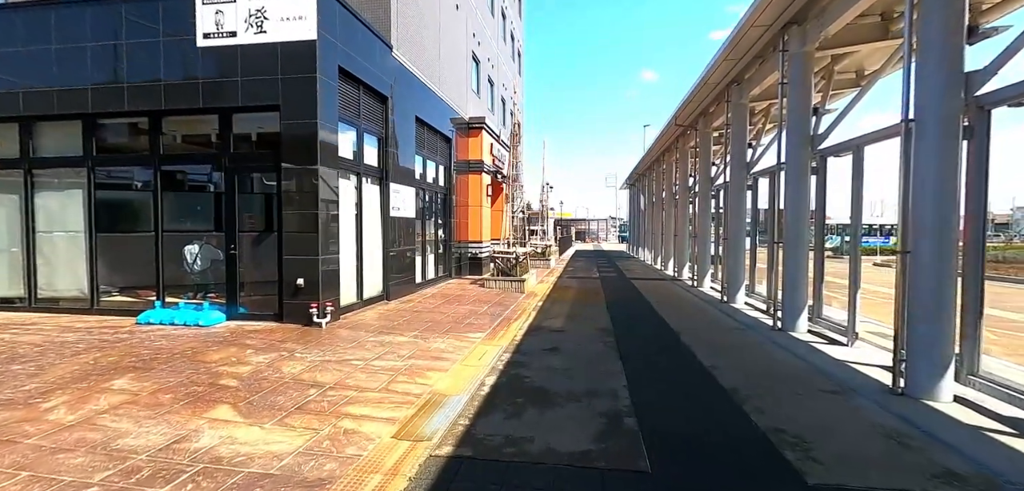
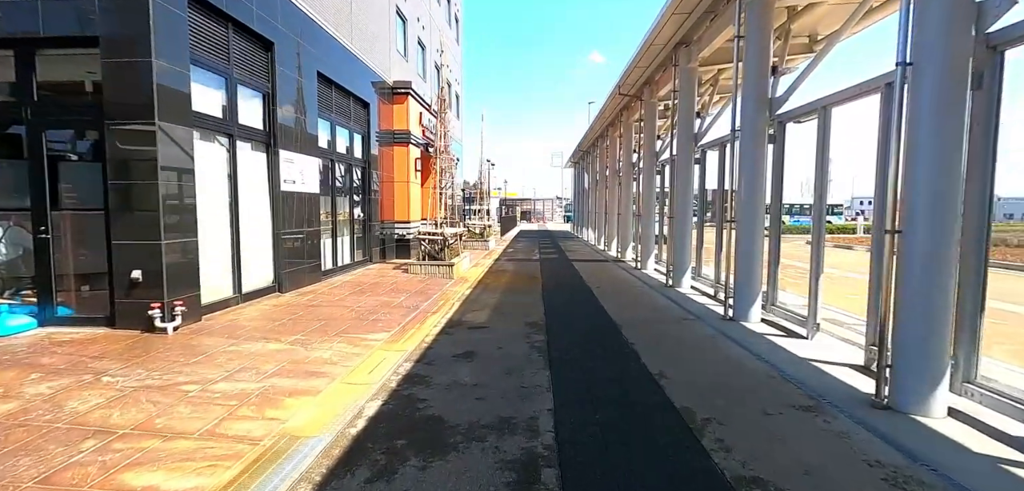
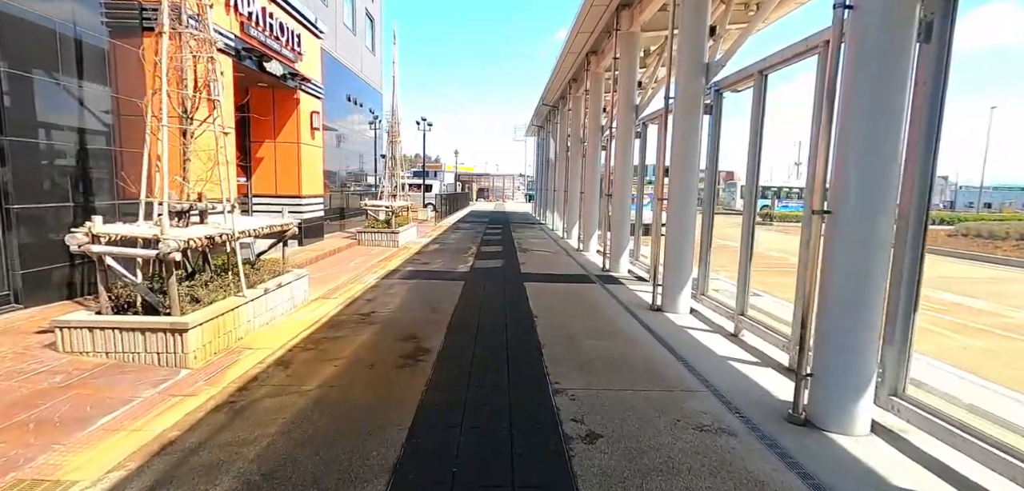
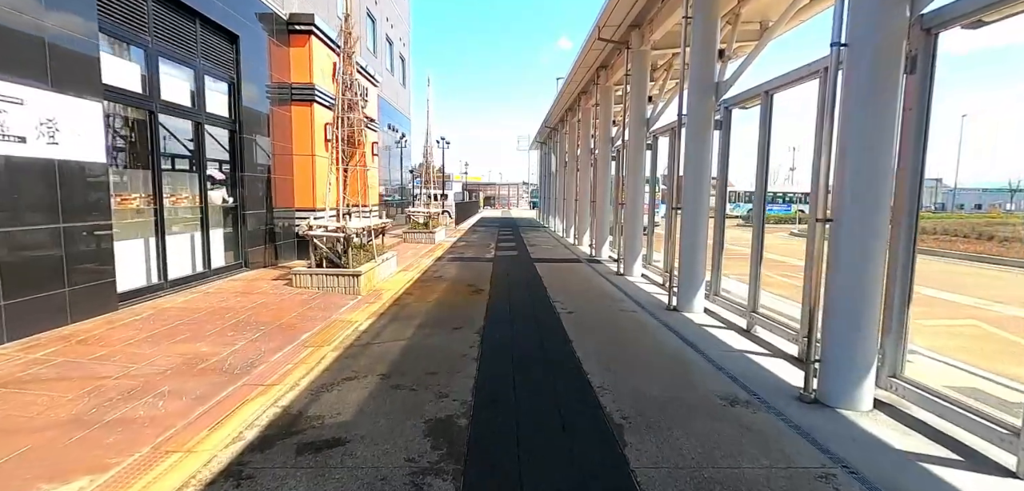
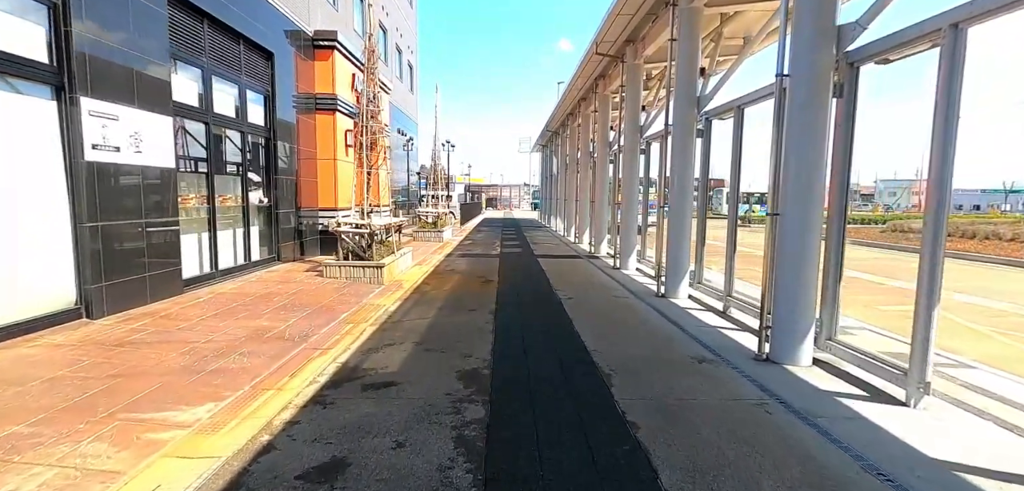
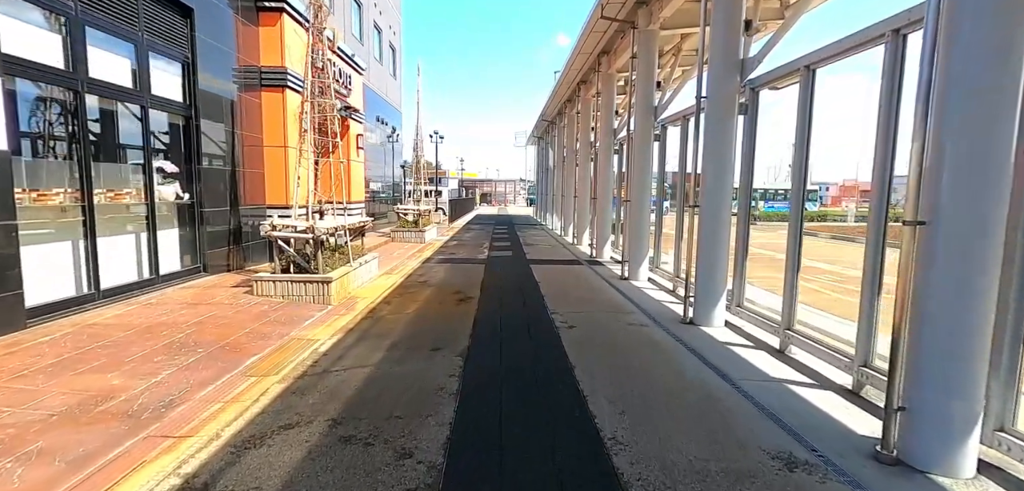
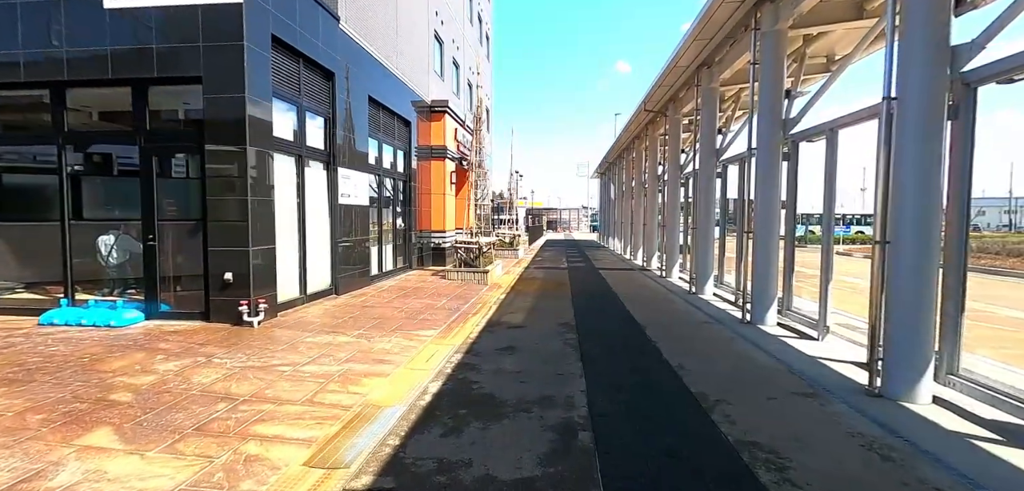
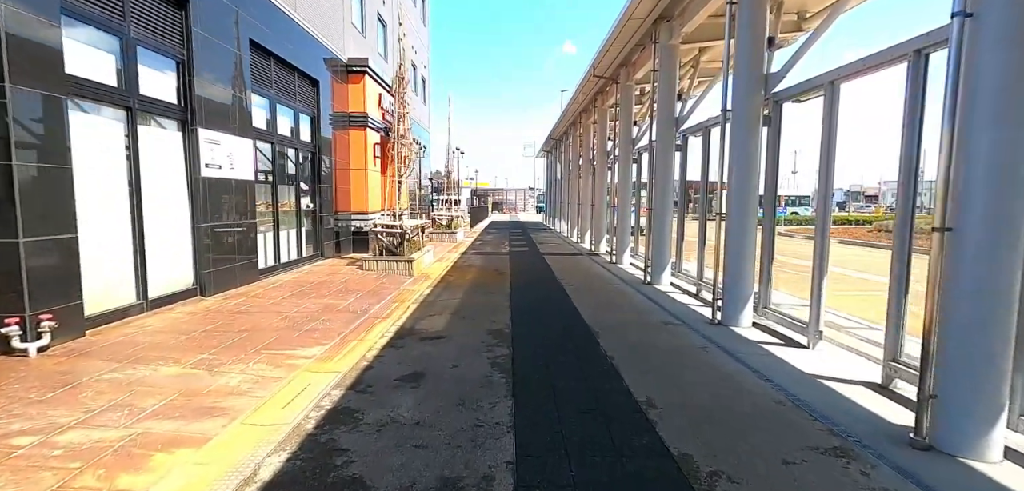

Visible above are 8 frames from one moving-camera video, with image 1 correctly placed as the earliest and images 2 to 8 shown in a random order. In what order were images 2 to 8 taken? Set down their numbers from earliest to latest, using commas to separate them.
7, 2, 8, 5, 4, 6, 3
